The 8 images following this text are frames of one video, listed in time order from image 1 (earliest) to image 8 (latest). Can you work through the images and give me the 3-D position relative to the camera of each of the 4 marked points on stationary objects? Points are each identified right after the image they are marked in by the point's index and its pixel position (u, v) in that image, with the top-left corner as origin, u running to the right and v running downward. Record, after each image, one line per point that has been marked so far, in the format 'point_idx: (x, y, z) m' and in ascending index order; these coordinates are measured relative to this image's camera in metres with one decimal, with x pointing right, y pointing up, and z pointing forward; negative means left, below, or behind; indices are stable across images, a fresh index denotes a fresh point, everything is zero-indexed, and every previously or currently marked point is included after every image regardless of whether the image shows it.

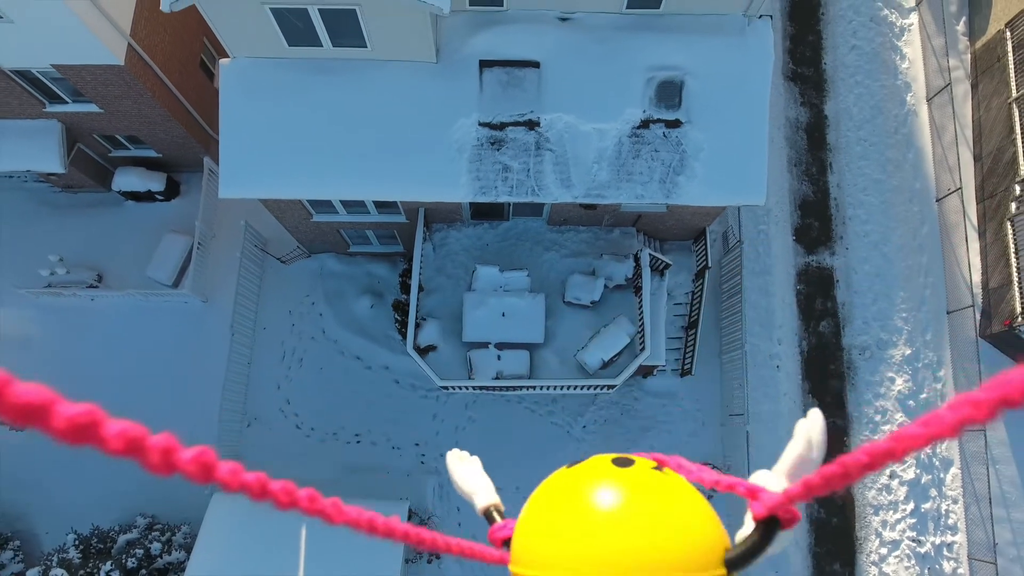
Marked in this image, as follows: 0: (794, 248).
0: (+5.9, +0.8, +13.4) m
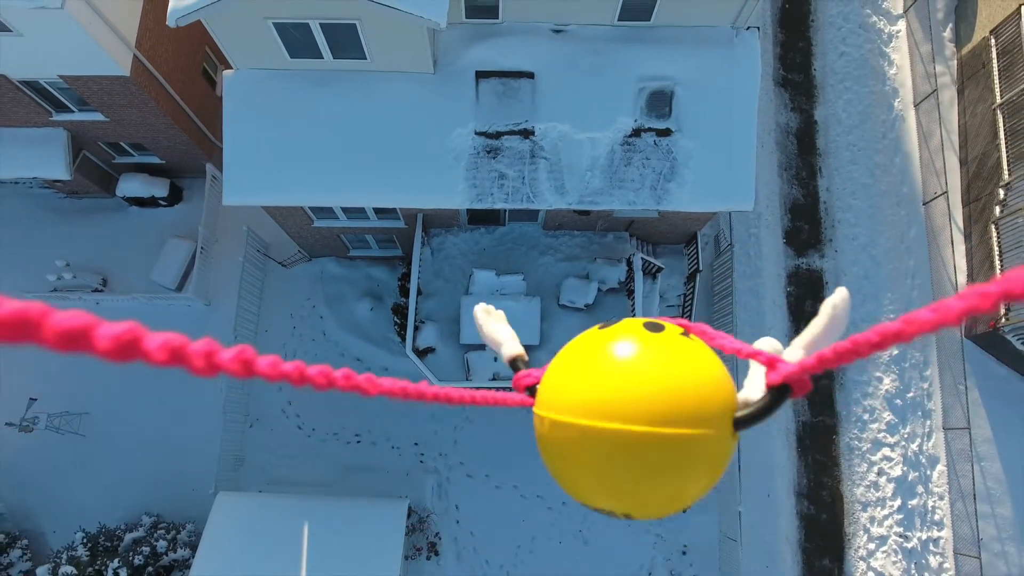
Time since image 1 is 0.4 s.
0: (+5.8, +0.8, +13.7) m
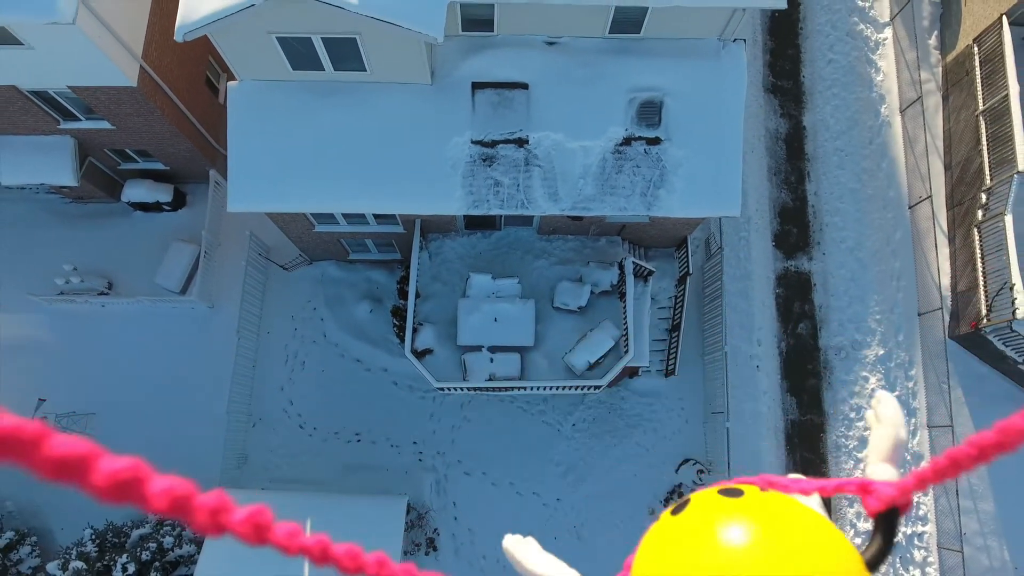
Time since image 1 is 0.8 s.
0: (+5.7, +0.8, +14.1) m
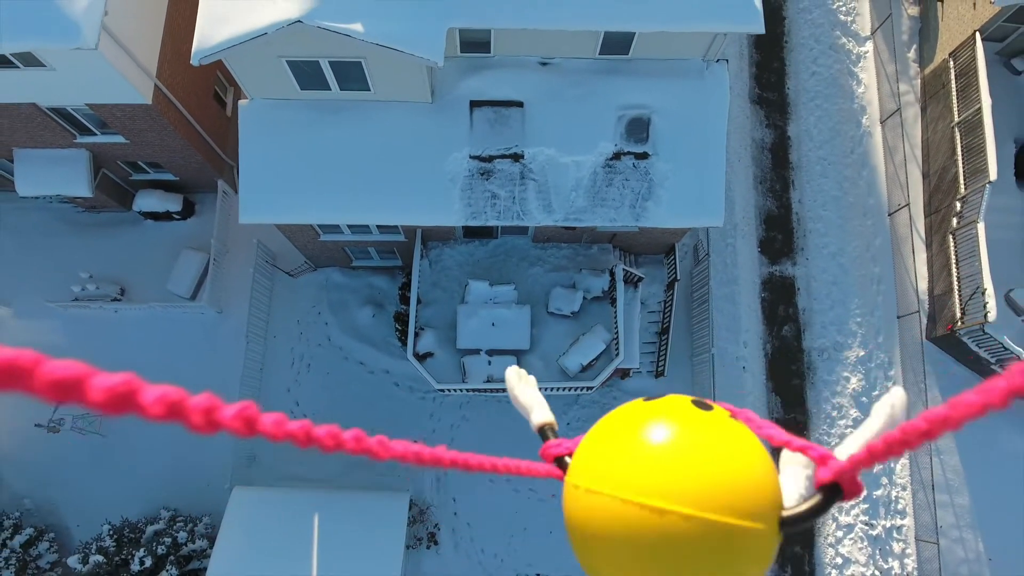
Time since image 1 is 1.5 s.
0: (+5.6, +0.7, +14.7) m
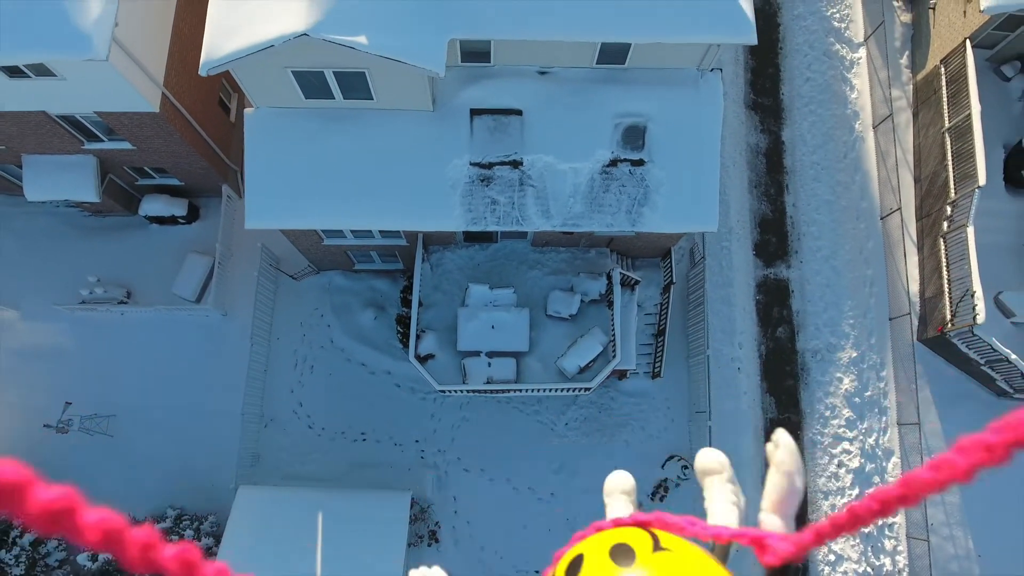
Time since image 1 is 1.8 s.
0: (+5.6, +0.6, +15.0) m
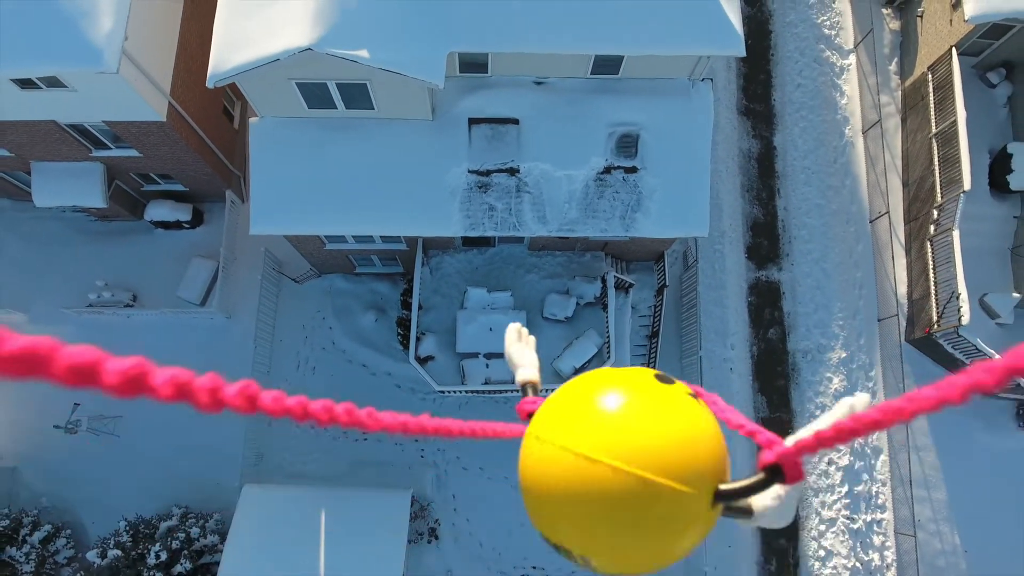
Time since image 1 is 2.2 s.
0: (+5.5, +0.6, +15.3) m
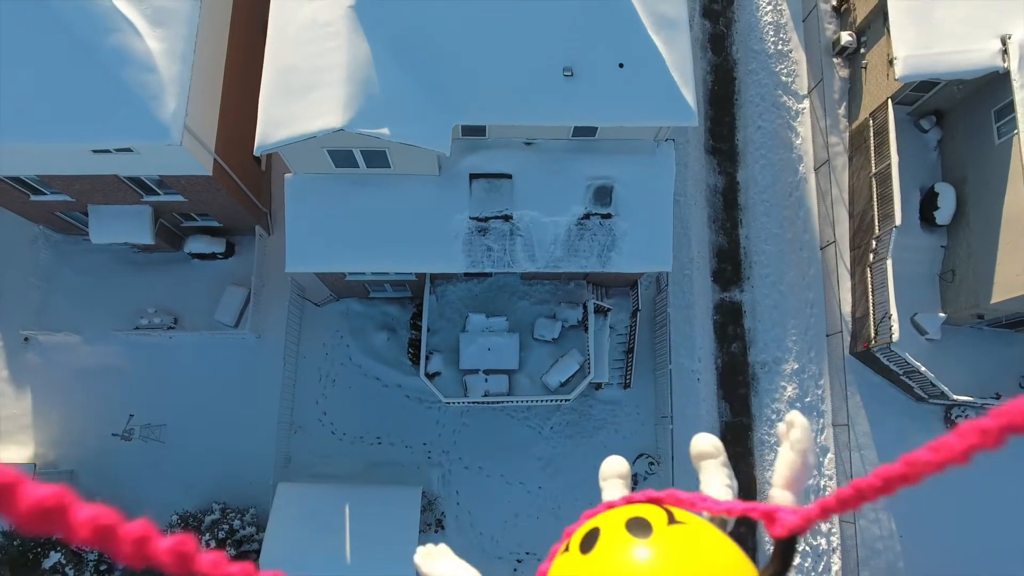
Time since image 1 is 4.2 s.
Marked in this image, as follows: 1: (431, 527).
0: (+5.4, 0.0, +17.5) m
1: (-2.0, -5.8, +15.6) m
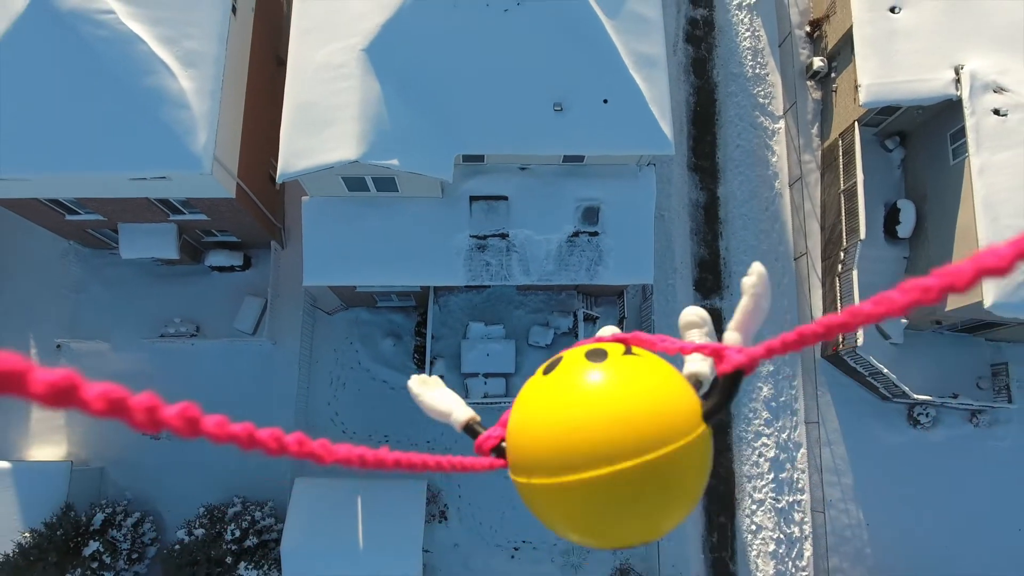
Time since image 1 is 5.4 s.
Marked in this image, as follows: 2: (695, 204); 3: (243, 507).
0: (+5.3, -0.2, +18.8) m
1: (-2.0, -6.0, +16.9) m
2: (+5.5, +2.6, +19.5) m
3: (-6.7, -5.4, +16.0) m
